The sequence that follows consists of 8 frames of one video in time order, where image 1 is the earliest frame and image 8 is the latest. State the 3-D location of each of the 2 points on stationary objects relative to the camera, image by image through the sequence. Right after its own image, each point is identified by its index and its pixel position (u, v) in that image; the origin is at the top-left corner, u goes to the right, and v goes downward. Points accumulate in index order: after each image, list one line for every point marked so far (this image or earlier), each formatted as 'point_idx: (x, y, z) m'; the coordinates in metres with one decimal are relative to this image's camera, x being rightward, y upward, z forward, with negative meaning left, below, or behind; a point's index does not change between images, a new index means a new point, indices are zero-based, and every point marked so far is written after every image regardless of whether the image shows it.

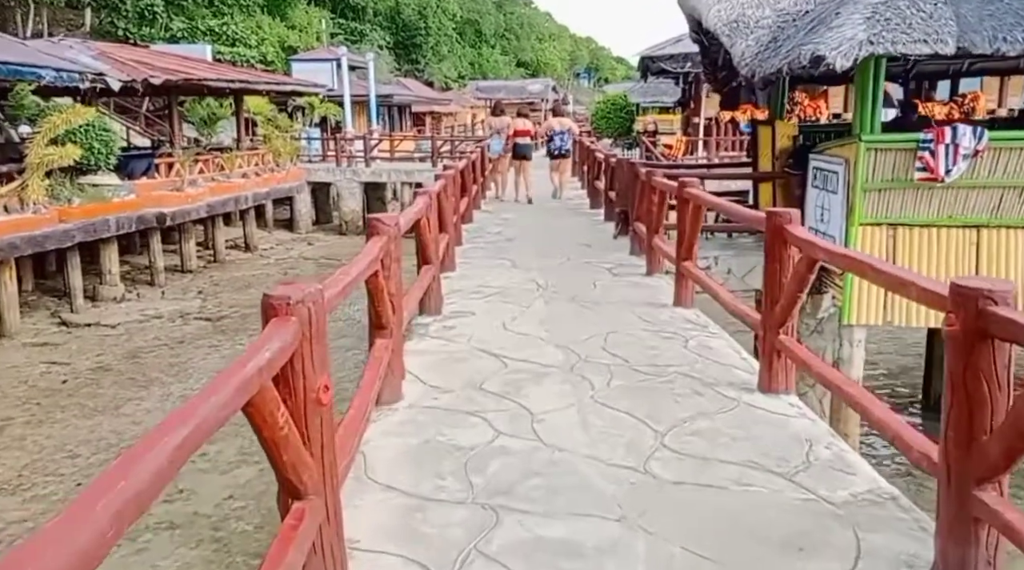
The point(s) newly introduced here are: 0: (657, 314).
0: (+0.9, -0.2, +5.7) m
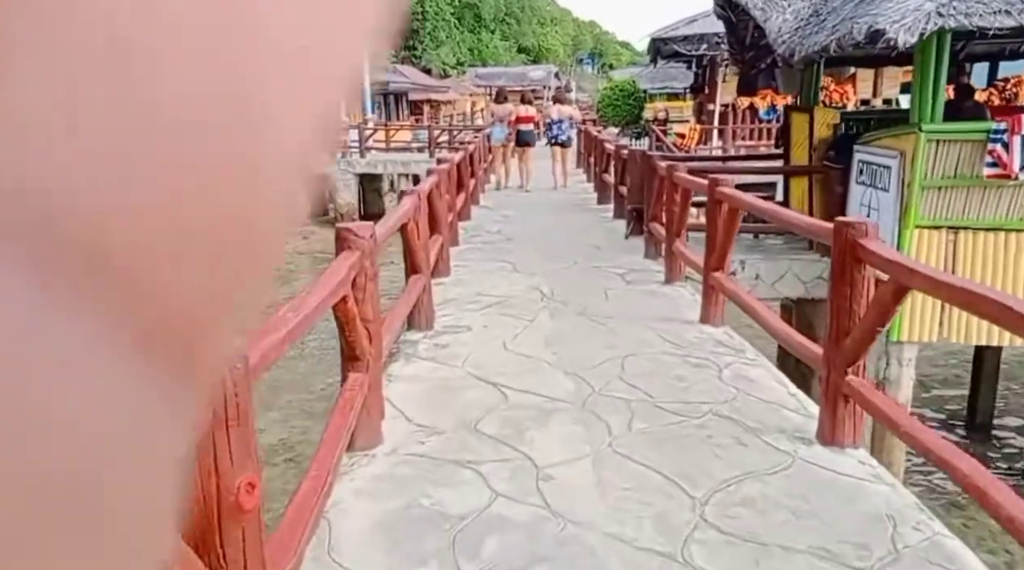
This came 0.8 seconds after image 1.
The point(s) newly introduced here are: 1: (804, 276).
0: (+0.9, -0.2, +4.9) m
1: (+2.3, +0.1, +7.1) m
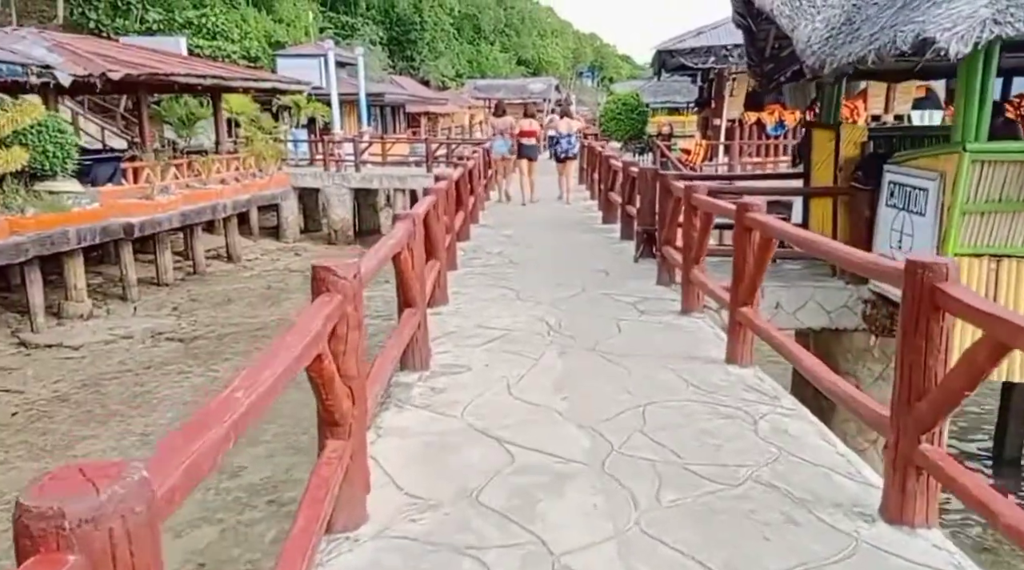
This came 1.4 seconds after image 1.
0: (+1.0, -0.4, +4.4) m
1: (+2.4, -0.1, +6.6) m
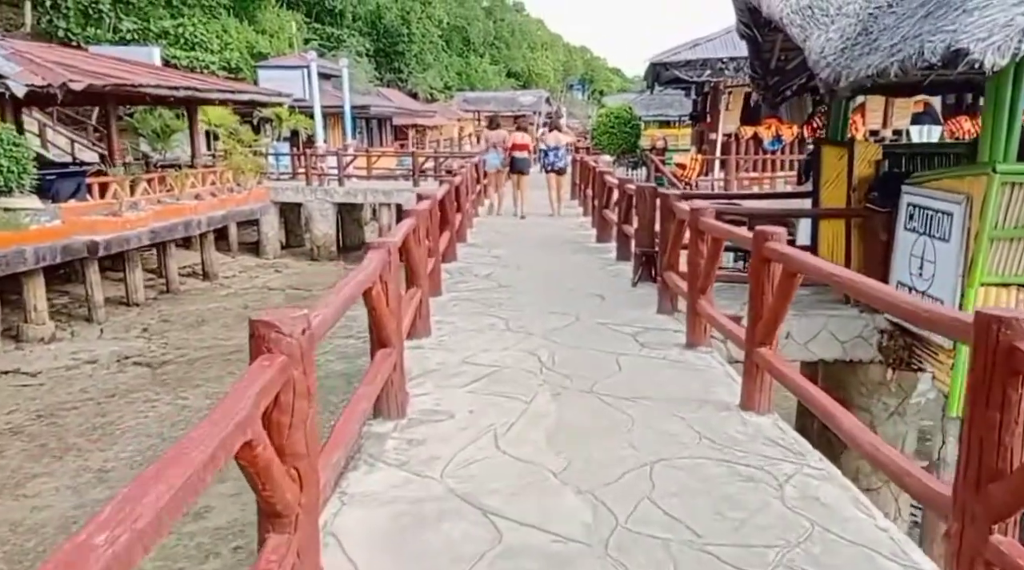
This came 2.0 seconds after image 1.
0: (+0.9, -0.6, +3.9) m
1: (+2.3, -0.3, +6.1) m
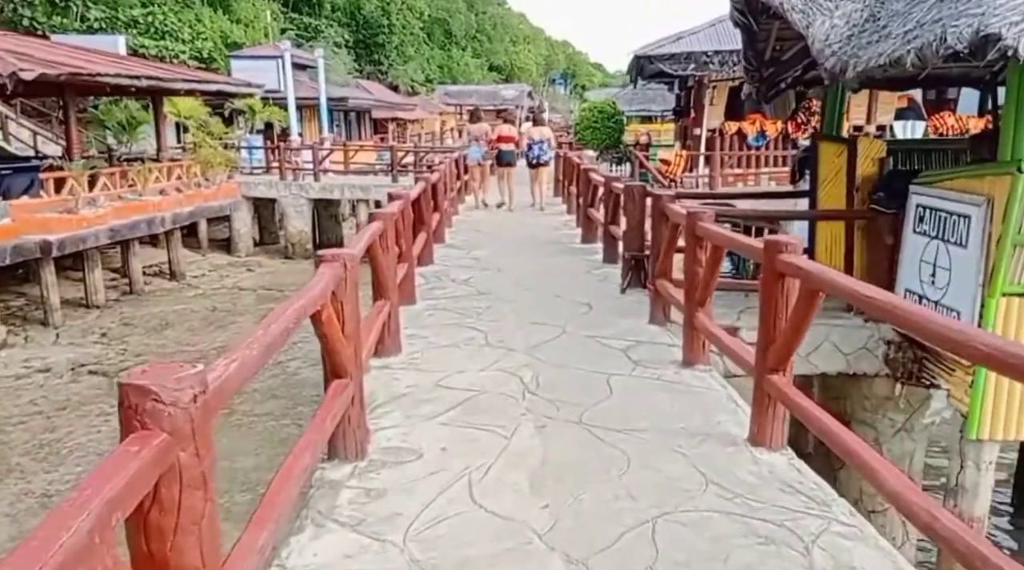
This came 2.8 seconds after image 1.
0: (+0.8, -0.7, +3.4) m
1: (+2.1, -0.4, +5.7) m
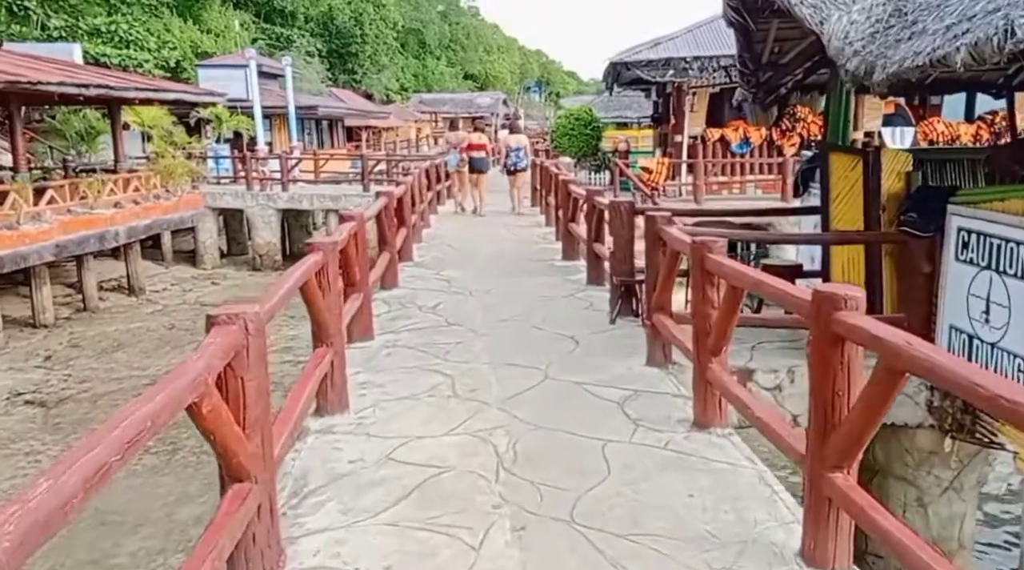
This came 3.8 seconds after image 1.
0: (+0.7, -0.8, +2.5) m
1: (+2.0, -0.6, +4.8) m
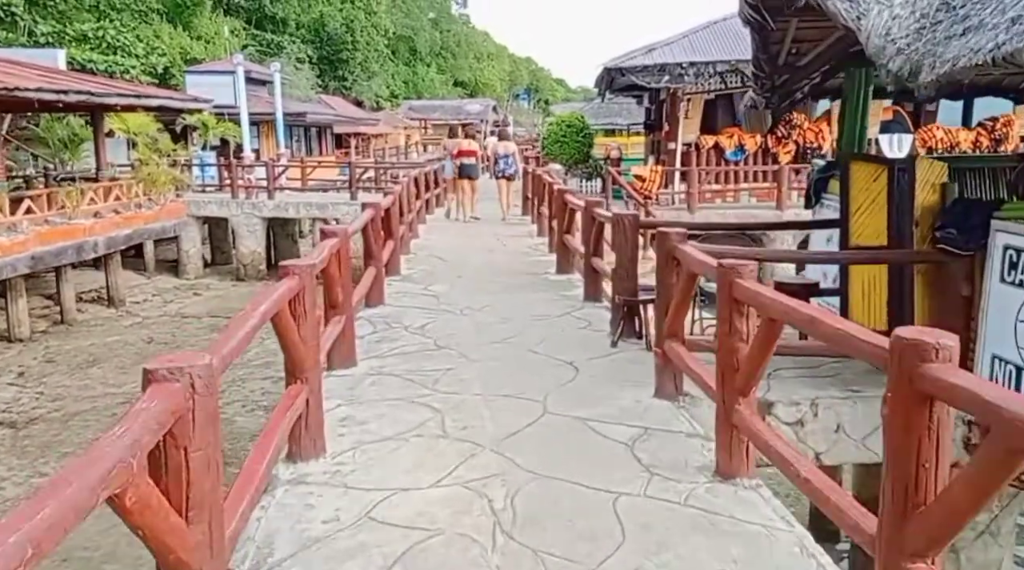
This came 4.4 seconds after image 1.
0: (+0.7, -1.0, +2.0) m
1: (+2.0, -0.7, +4.4) m
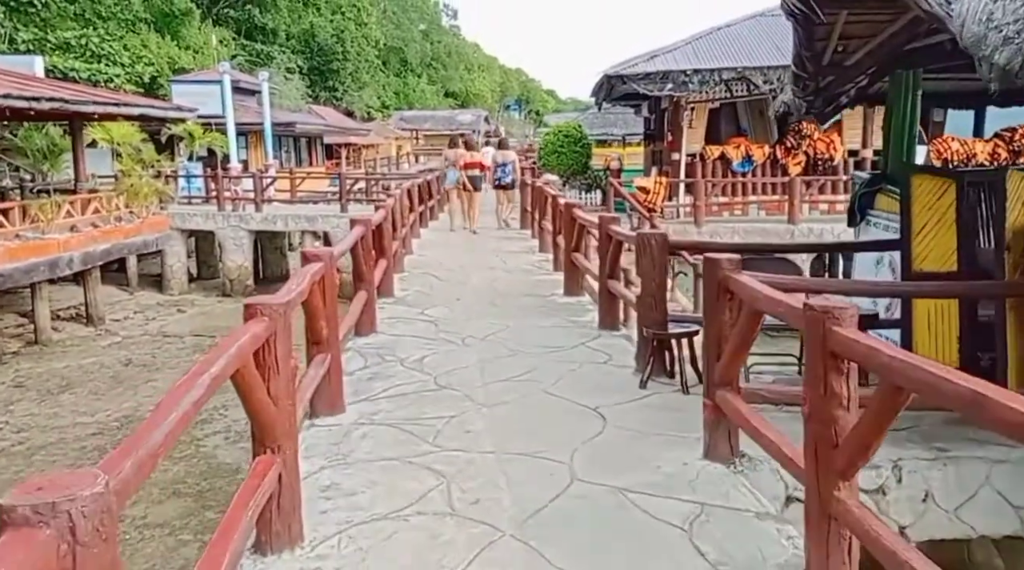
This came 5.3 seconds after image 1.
0: (+0.8, -1.1, +1.3) m
1: (+2.1, -0.9, +3.6) m
